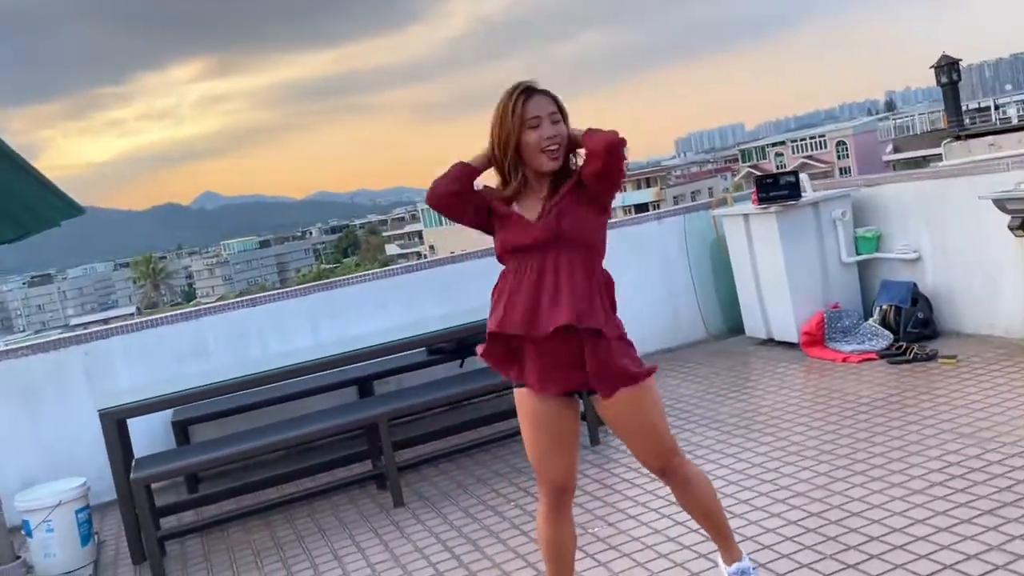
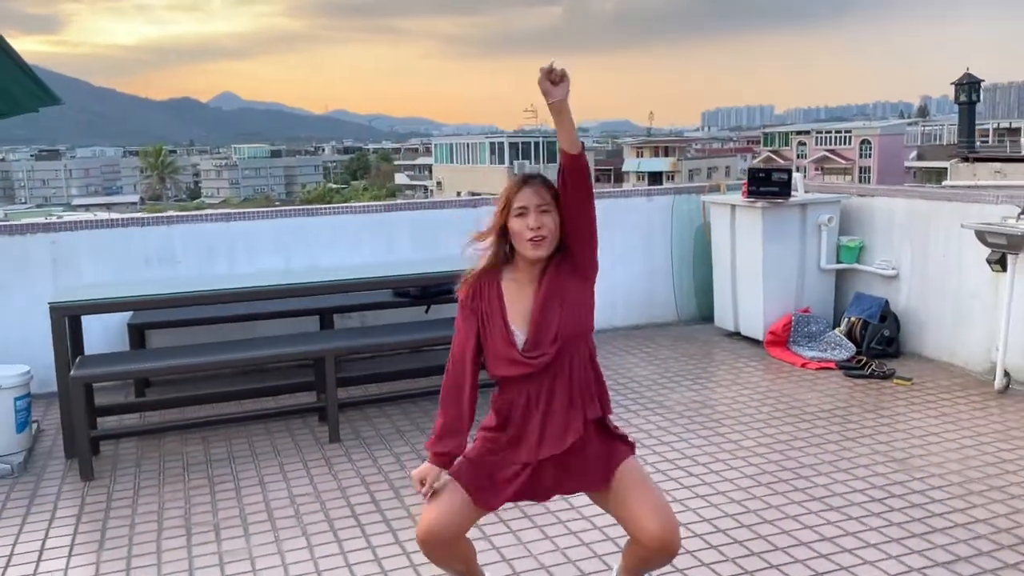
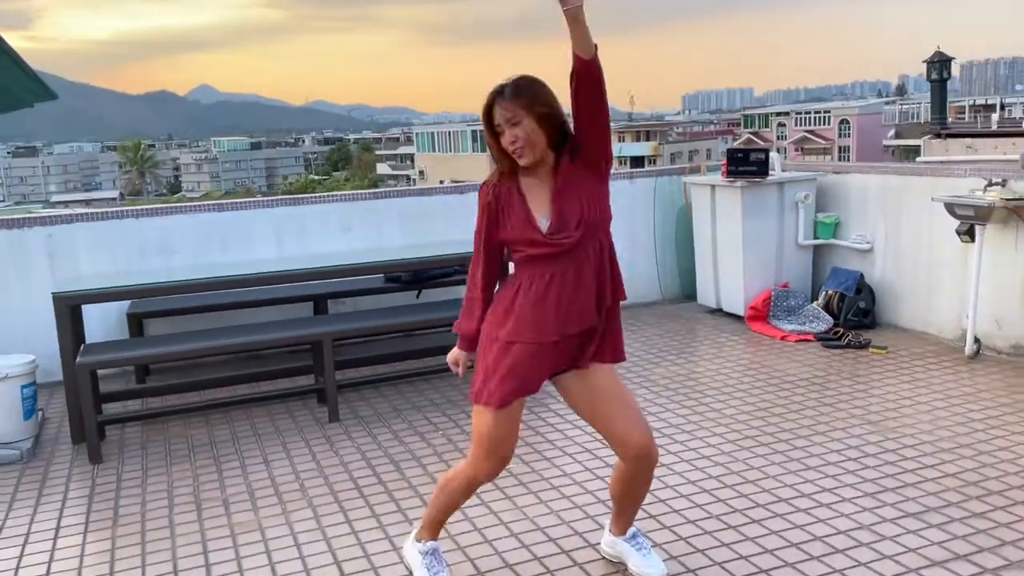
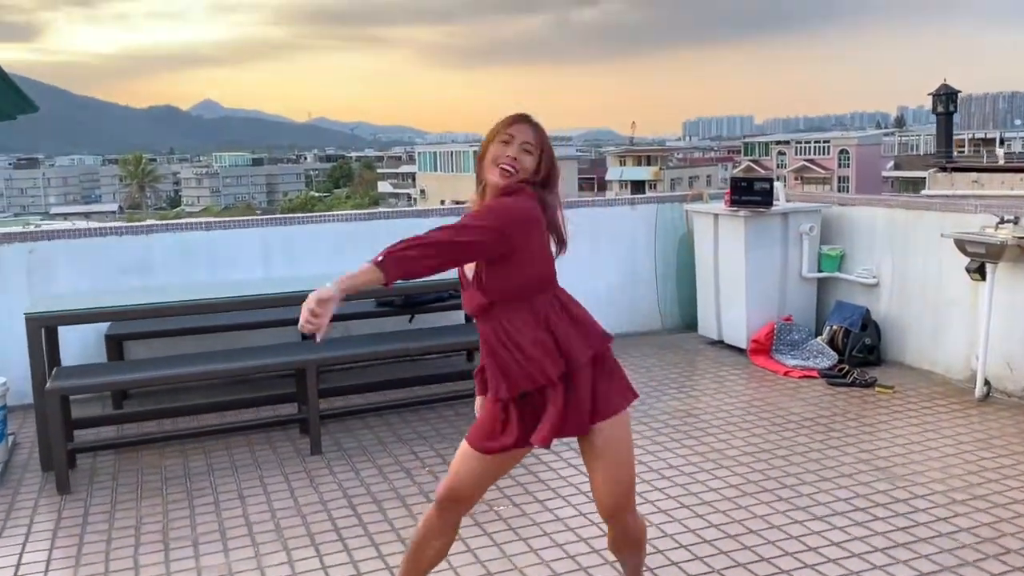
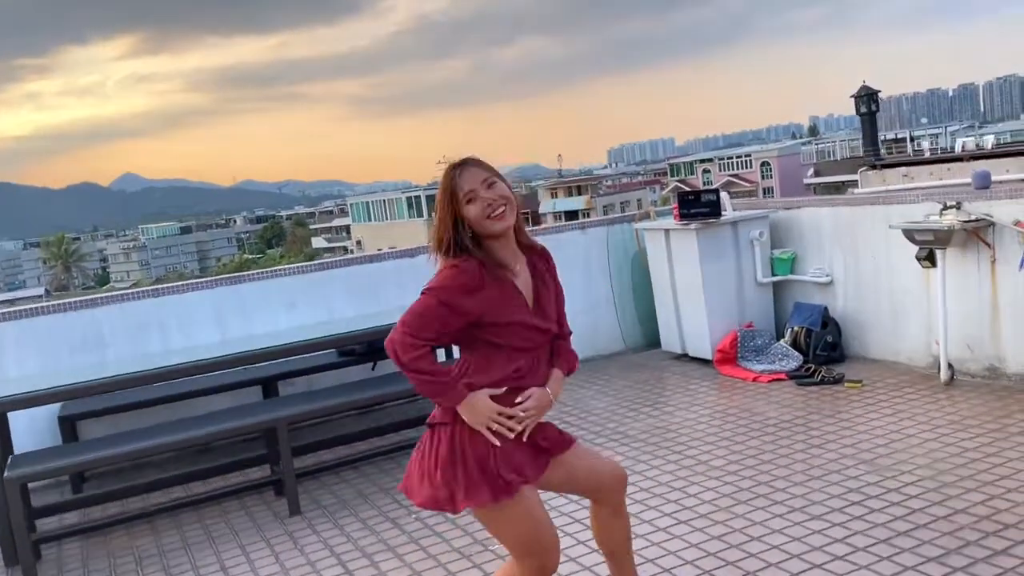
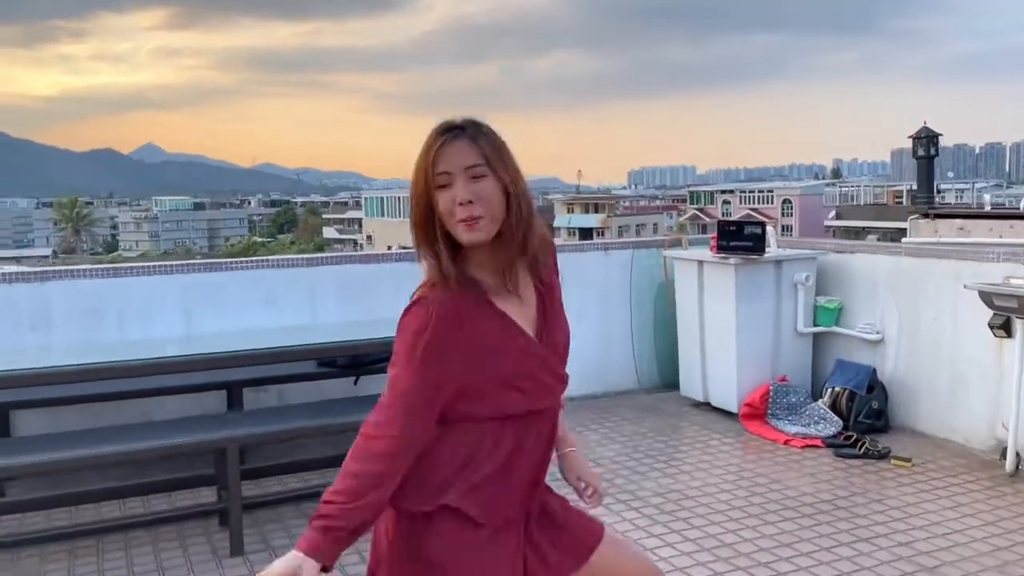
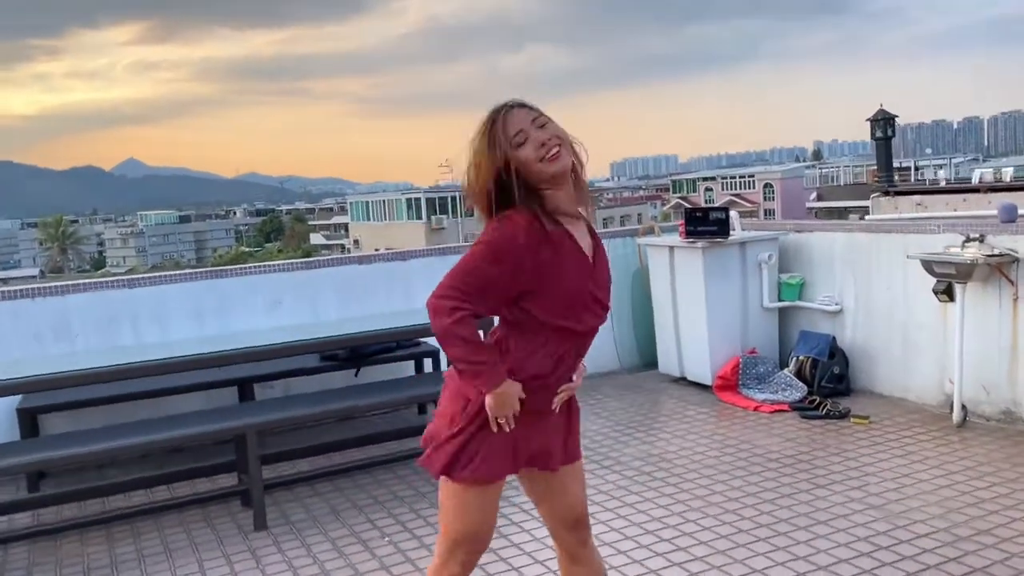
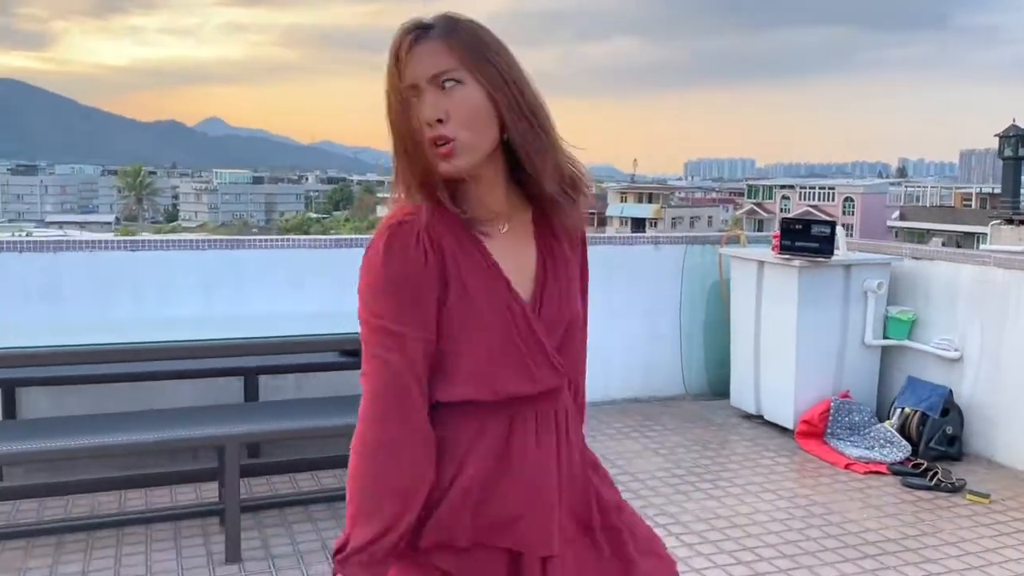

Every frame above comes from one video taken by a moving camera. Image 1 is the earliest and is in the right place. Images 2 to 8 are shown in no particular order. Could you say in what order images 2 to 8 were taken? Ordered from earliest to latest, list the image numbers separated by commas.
5, 7, 6, 8, 2, 3, 4
